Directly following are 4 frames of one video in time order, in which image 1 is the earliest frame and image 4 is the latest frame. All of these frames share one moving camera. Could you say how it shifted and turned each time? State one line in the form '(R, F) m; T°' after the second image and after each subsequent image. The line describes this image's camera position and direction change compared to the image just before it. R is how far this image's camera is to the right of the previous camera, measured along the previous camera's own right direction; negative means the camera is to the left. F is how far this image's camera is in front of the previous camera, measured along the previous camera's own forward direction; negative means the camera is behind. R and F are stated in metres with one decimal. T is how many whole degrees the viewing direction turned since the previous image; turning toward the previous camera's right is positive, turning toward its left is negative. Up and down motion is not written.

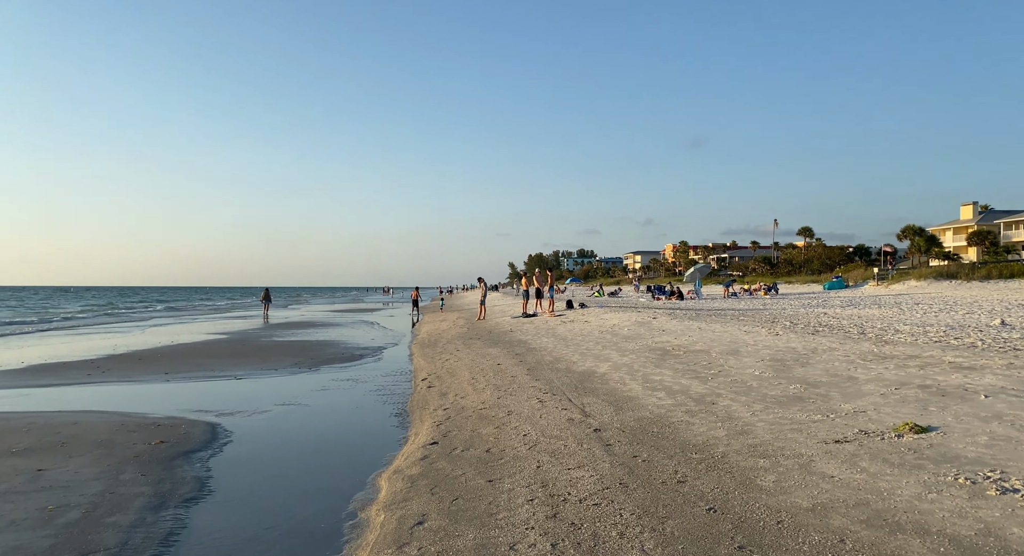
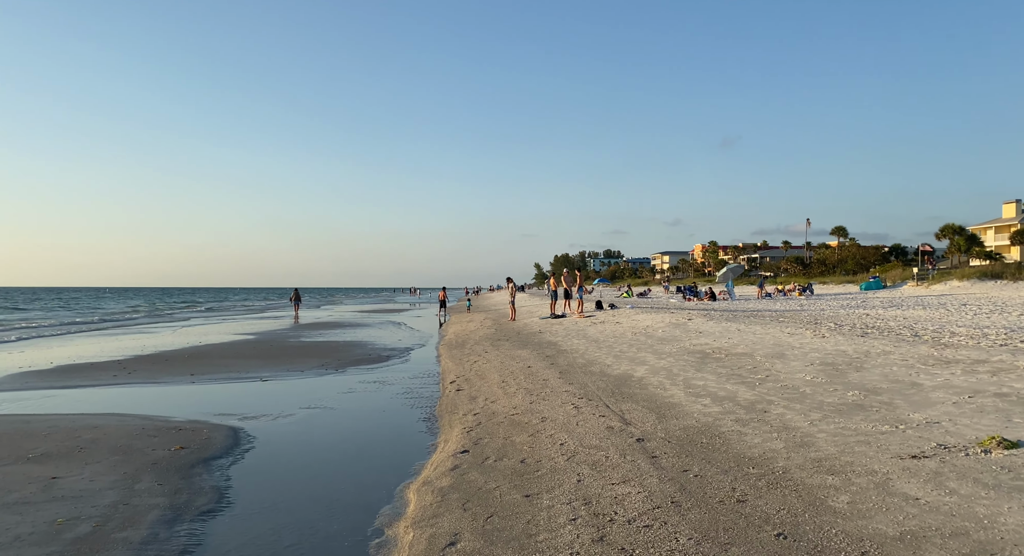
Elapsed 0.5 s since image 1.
(-0.1, +0.5) m; -2°
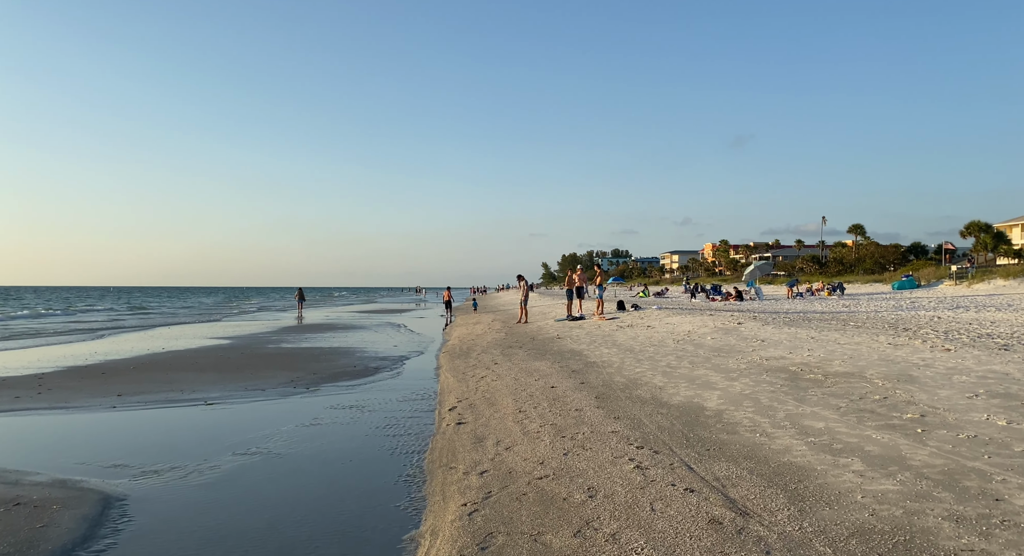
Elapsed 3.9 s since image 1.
(-0.2, +3.4) m; -1°
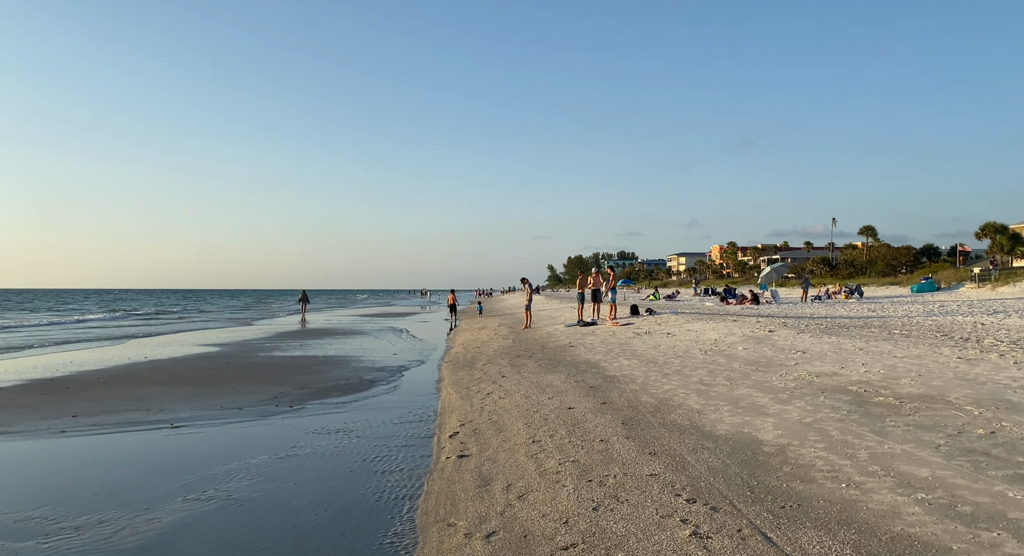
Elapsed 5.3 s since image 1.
(-0.1, +1.5) m; 0°
